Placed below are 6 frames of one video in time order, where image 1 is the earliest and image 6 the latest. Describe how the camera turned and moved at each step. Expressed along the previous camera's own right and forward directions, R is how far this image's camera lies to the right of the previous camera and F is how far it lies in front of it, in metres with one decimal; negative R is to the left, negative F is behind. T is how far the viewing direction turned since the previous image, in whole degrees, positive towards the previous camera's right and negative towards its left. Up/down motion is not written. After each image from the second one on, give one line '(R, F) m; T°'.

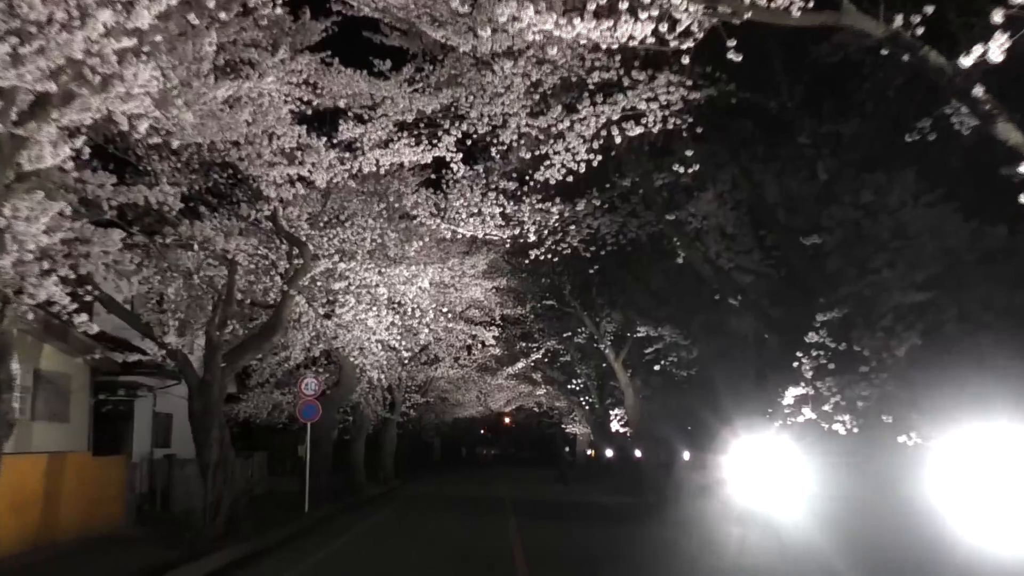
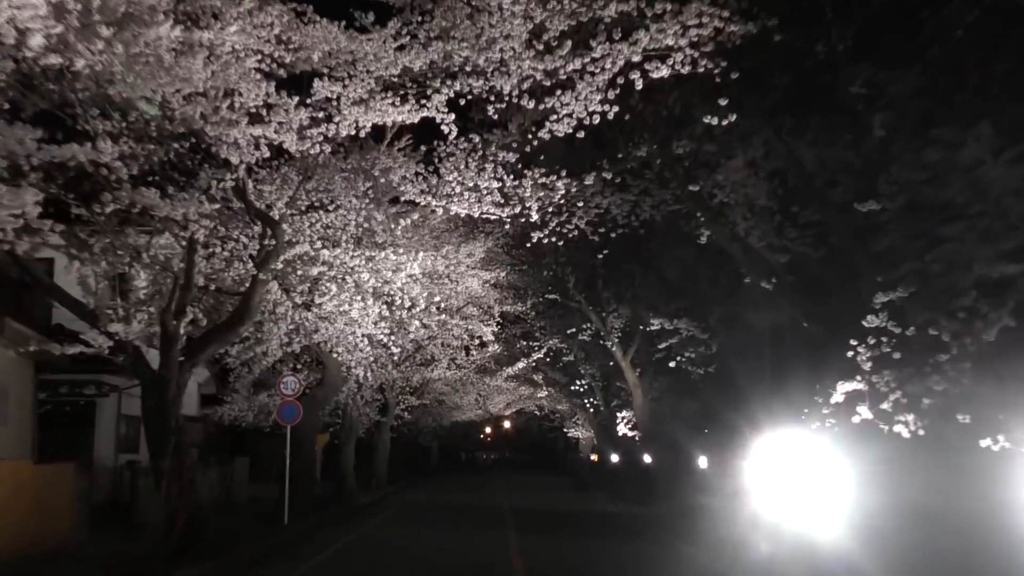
(0.0, +2.2) m; 0°
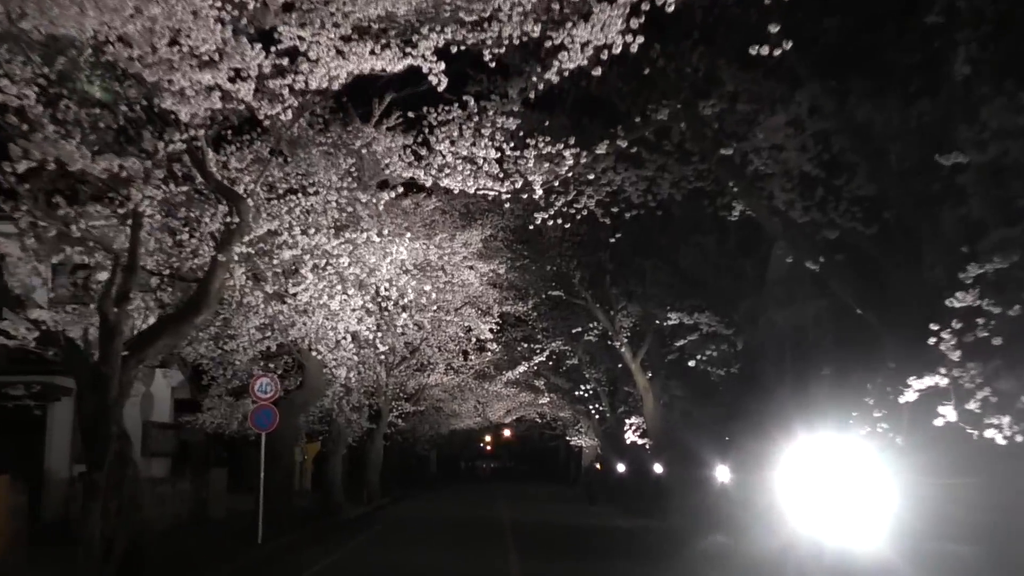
(0.0, +2.2) m; 0°
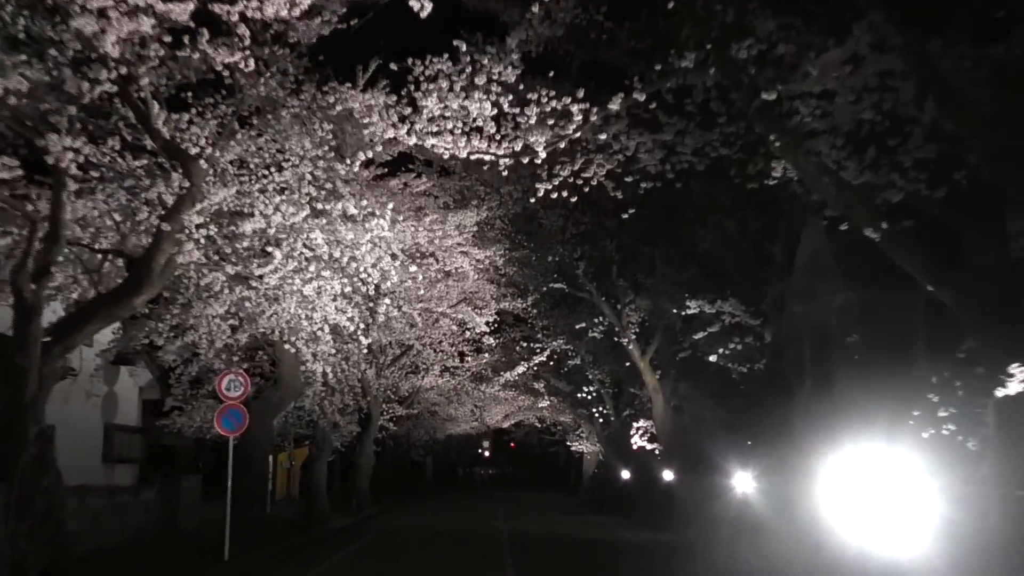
(0.0, +2.1) m; 0°
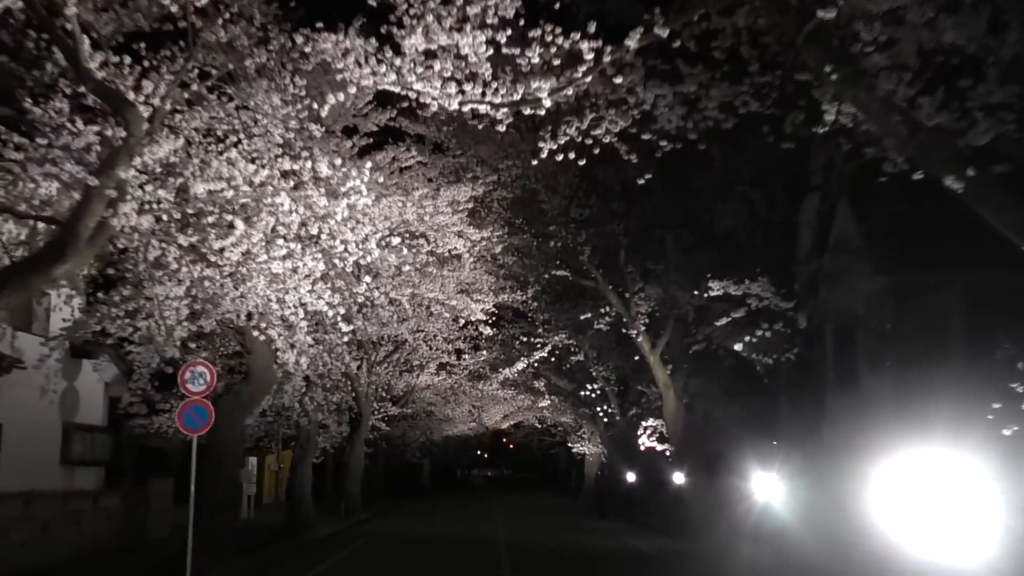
(0.0, +1.9) m; 0°
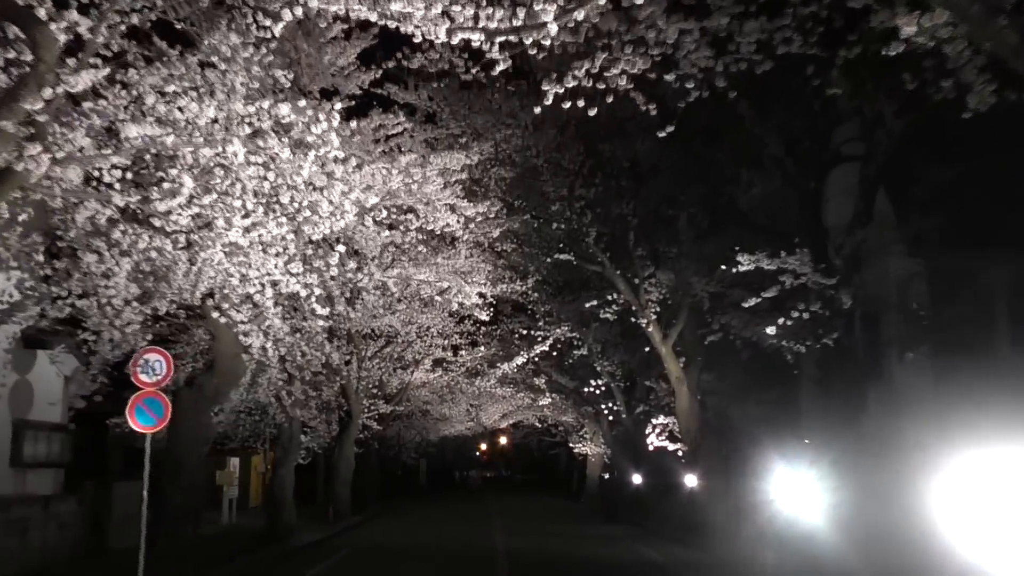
(0.0, +1.9) m; 0°
